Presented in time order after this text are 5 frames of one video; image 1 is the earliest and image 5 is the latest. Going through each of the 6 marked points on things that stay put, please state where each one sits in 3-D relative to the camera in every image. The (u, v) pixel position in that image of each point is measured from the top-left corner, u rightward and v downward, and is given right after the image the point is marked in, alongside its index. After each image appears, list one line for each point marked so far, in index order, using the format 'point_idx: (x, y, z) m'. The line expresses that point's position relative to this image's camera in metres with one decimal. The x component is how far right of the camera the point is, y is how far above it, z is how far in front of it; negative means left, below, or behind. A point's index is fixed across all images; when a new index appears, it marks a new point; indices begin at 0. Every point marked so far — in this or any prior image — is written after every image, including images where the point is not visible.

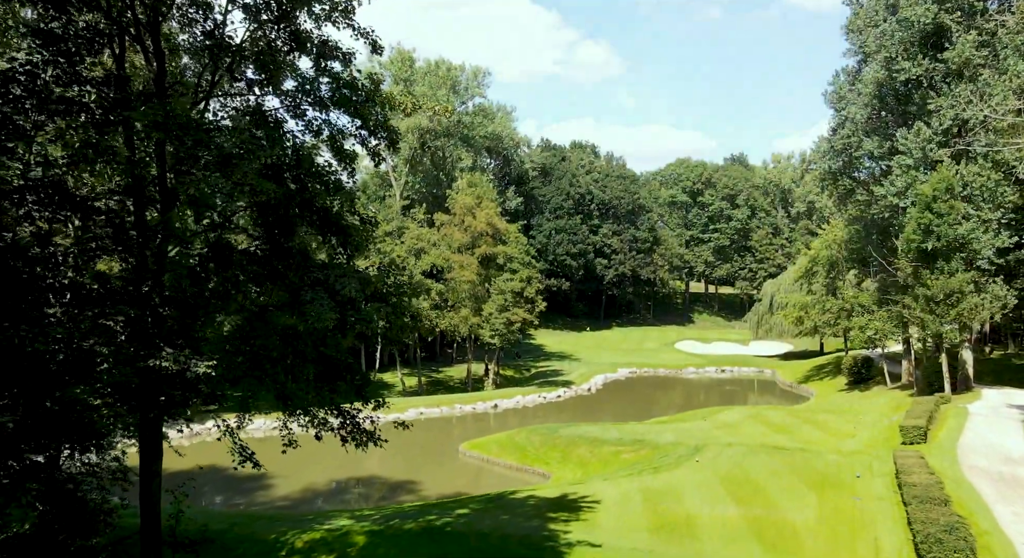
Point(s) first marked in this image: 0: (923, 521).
0: (+8.2, -4.8, +17.8) m
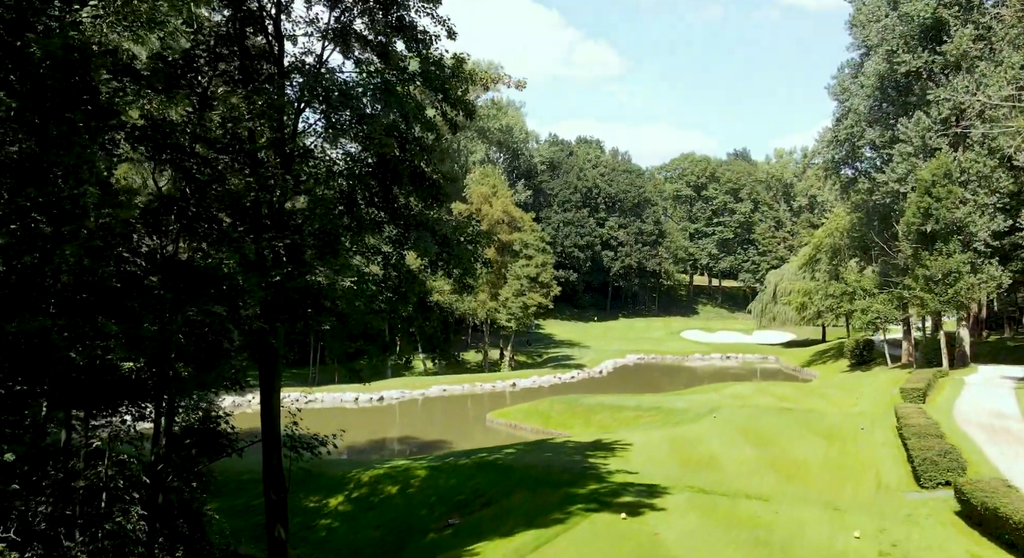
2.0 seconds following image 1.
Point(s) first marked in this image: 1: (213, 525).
0: (+9.3, -3.8, +20.4) m
1: (-6.1, -5.0, +18.3) m
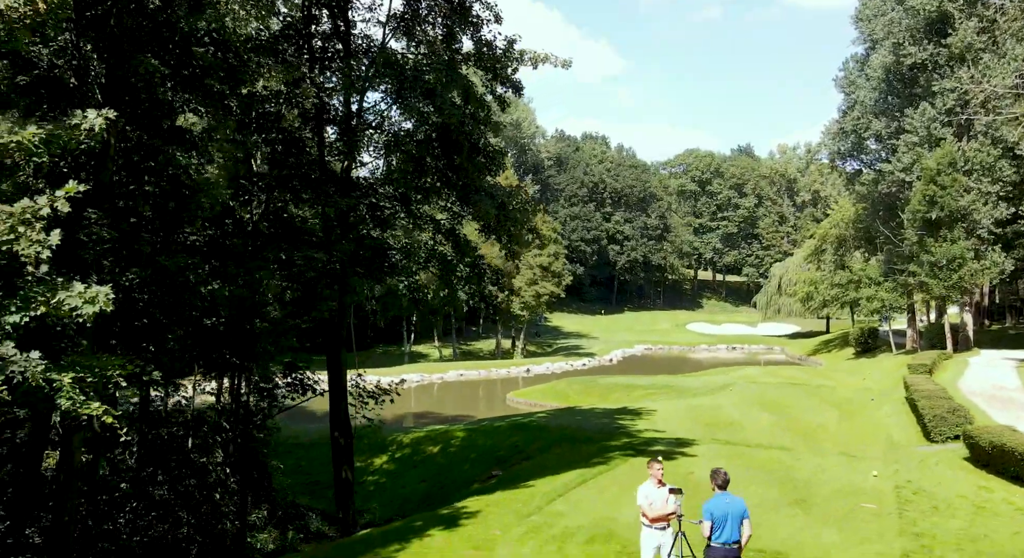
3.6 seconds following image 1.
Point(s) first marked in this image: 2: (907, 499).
0: (+10.2, -3.1, +21.8) m
1: (-5.2, -4.3, +19.8) m
2: (+6.8, -3.7, +15.4) m
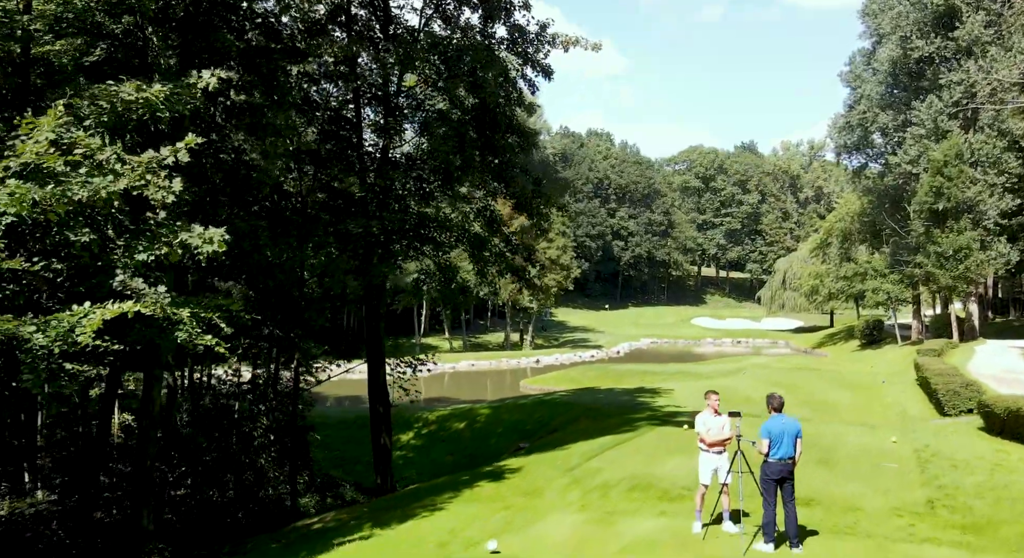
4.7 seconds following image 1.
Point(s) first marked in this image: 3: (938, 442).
0: (+10.8, -2.6, +22.5) m
1: (-4.6, -3.8, +20.4) m
2: (+7.4, -3.2, +16.0) m
3: (+8.2, -3.1, +17.3) m
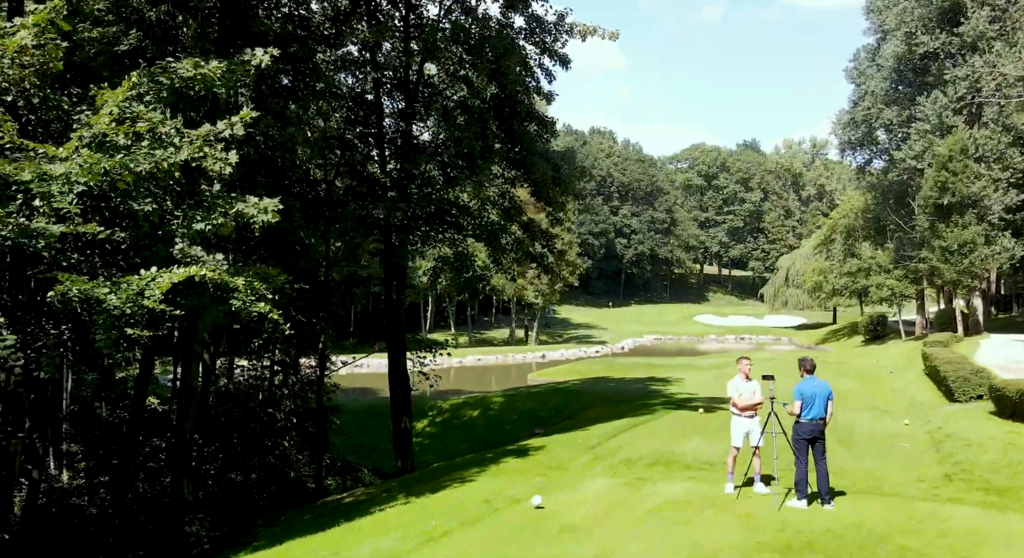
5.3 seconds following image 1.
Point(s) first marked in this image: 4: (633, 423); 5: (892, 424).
0: (+11.2, -2.3, +22.7) m
1: (-4.2, -3.5, +20.7) m
2: (+7.8, -2.9, +16.3) m
3: (+8.6, -2.9, +17.6) m
4: (+2.3, -2.9, +17.5) m
5: (+7.5, -2.9, +17.7) m
